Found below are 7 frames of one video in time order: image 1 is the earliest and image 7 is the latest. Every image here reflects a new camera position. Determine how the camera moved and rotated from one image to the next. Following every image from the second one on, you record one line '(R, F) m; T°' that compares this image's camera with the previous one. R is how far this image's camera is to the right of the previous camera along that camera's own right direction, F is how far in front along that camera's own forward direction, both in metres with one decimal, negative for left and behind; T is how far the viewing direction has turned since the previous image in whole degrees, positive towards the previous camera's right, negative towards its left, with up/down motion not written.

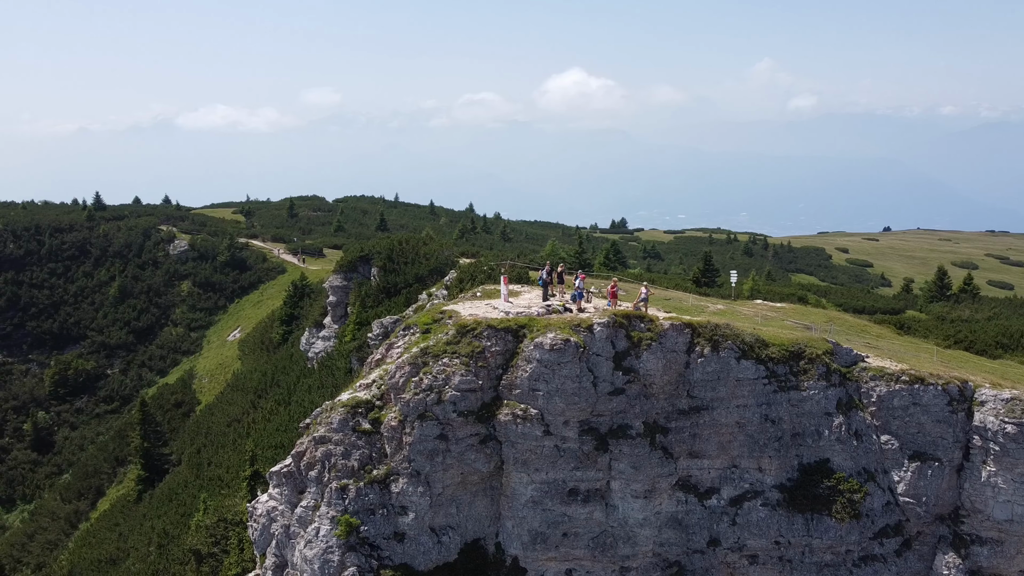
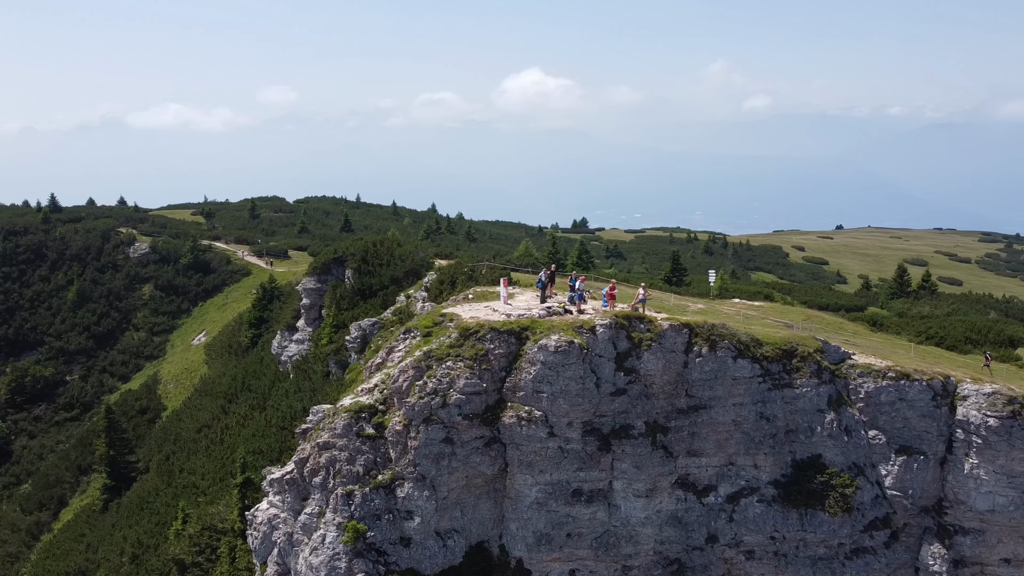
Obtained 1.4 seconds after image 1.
(-1.0, 0.0) m; +2°
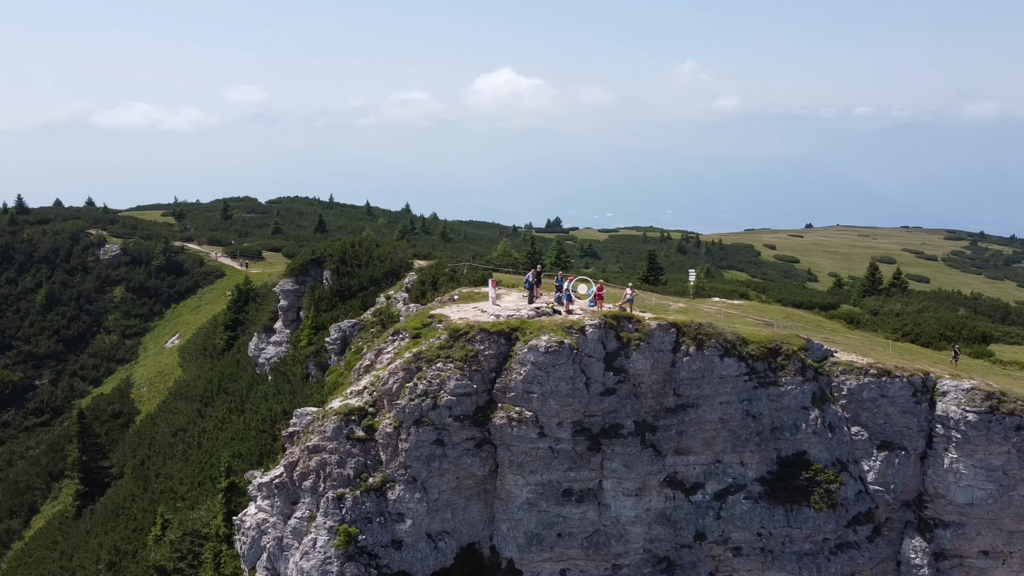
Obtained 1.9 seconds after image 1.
(-0.2, 0.0) m; +2°
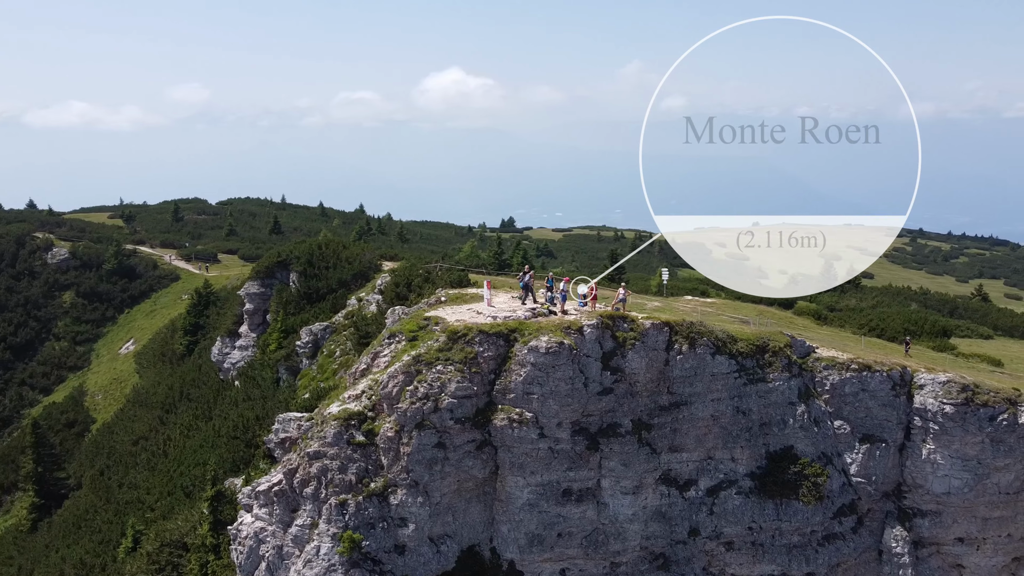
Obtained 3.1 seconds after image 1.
(-1.0, 0.0) m; +3°
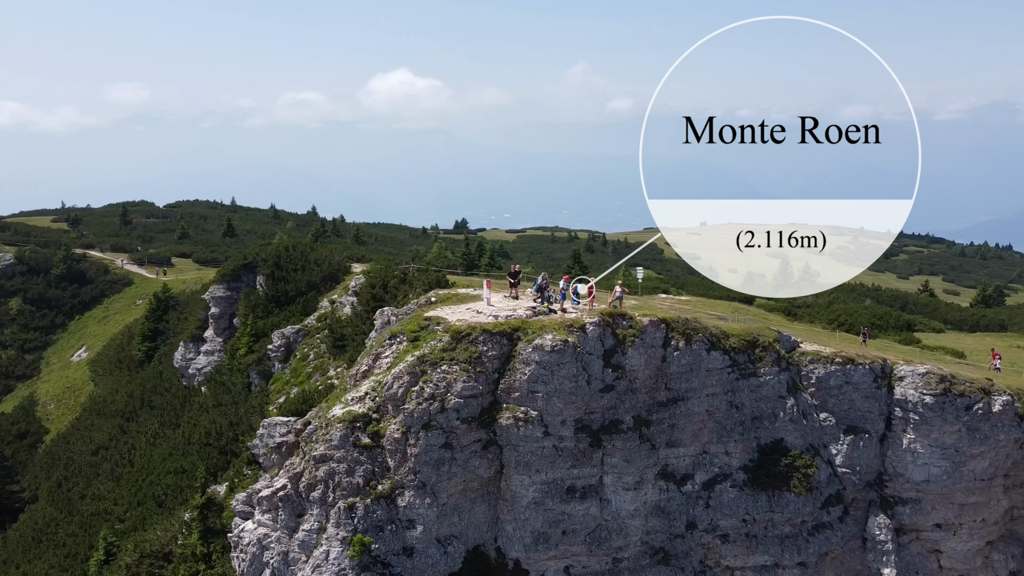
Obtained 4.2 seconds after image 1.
(-1.2, +0.1) m; +3°
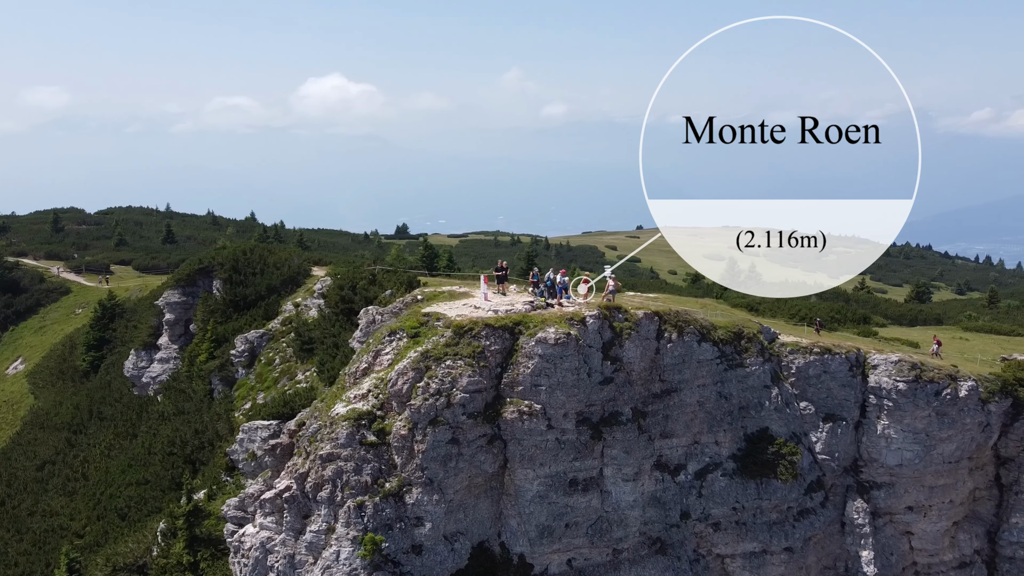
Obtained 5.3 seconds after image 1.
(-1.4, +0.1) m; +4°
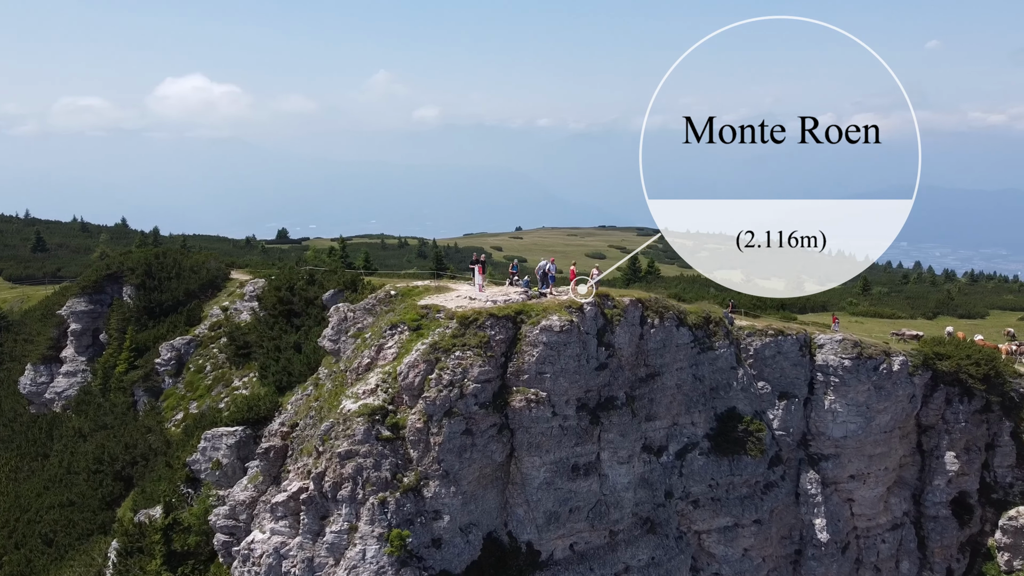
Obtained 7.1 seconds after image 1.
(-2.7, -0.1) m; +7°
